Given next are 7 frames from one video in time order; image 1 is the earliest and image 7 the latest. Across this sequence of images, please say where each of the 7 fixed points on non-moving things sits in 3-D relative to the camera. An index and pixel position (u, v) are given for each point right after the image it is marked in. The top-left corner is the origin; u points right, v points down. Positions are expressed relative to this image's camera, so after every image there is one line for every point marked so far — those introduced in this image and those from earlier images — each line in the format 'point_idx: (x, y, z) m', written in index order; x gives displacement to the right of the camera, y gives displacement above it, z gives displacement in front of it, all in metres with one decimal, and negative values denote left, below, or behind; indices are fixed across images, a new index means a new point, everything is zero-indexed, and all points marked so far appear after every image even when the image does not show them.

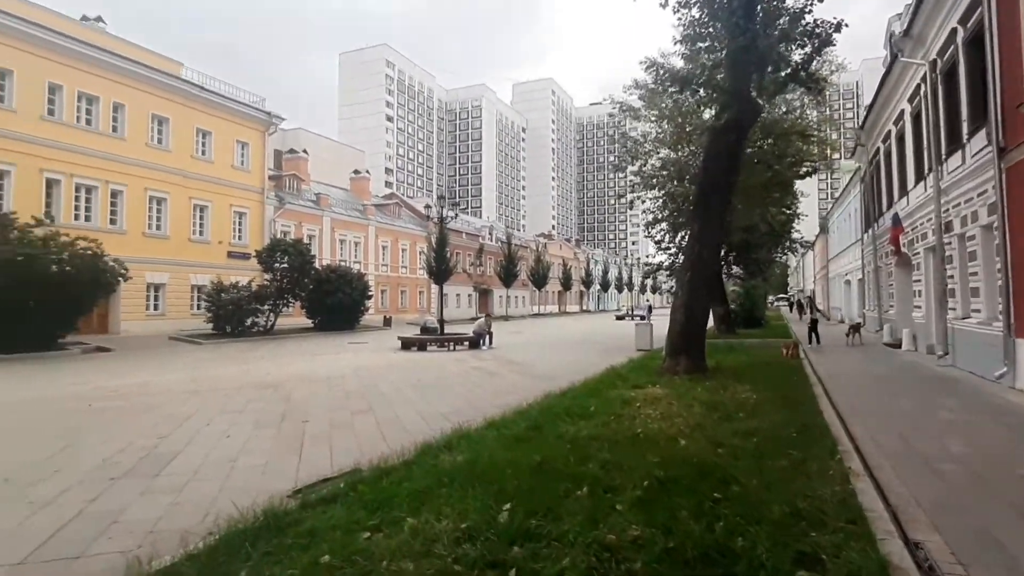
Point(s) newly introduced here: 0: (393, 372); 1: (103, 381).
0: (-2.8, -2.0, +15.5) m
1: (-9.3, -2.0, +14.7) m
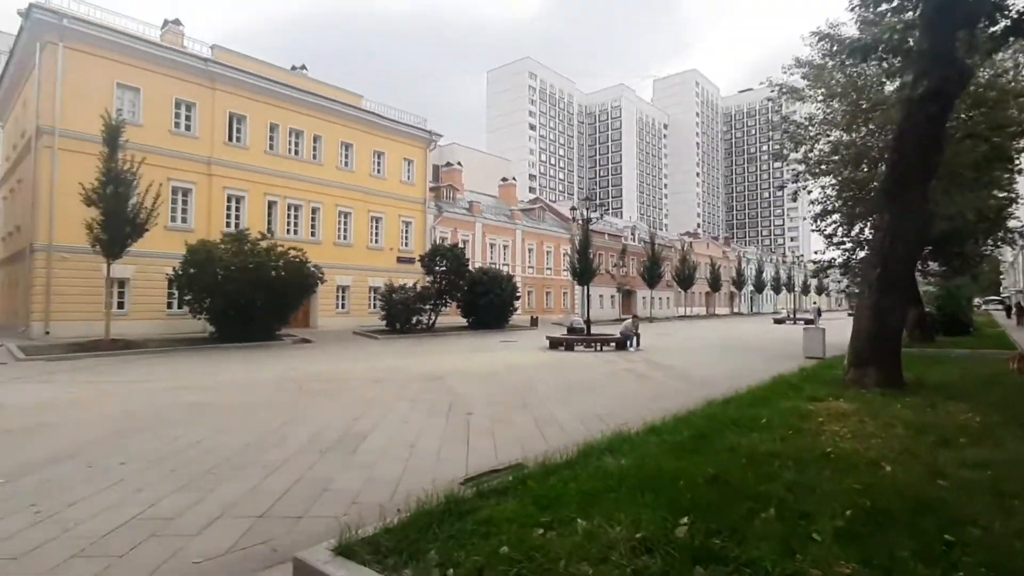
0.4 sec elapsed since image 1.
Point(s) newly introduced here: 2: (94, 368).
0: (+1.0, -2.1, +15.3) m
1: (-5.6, -2.1, +16.0) m
2: (-10.9, -2.1, +16.2) m
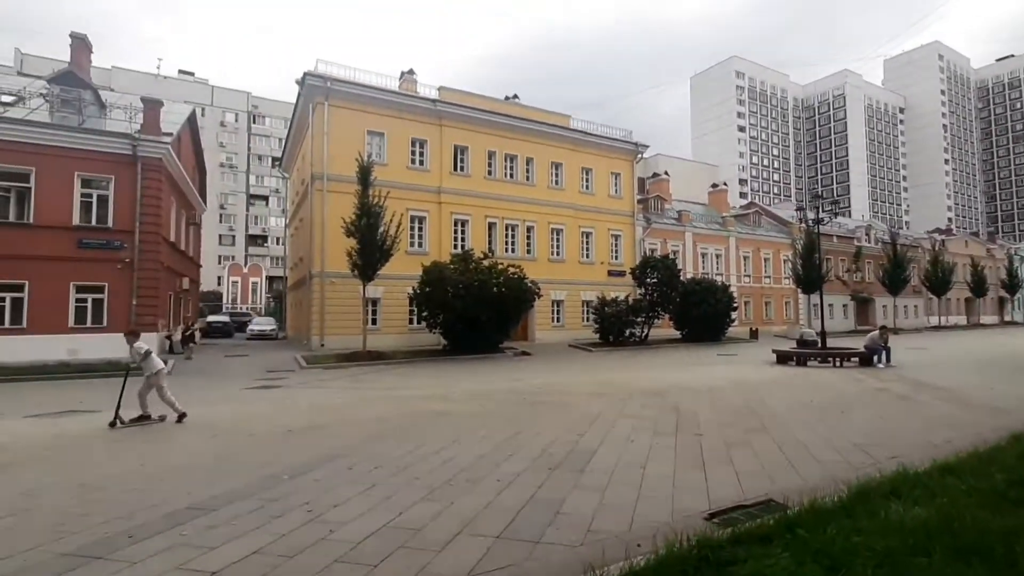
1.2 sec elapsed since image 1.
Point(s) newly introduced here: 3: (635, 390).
0: (+6.3, -2.2, +14.2) m
1: (+0.3, -2.5, +16.9) m
2: (-4.6, -2.6, +18.8) m
3: (+2.8, -2.2, +13.9) m
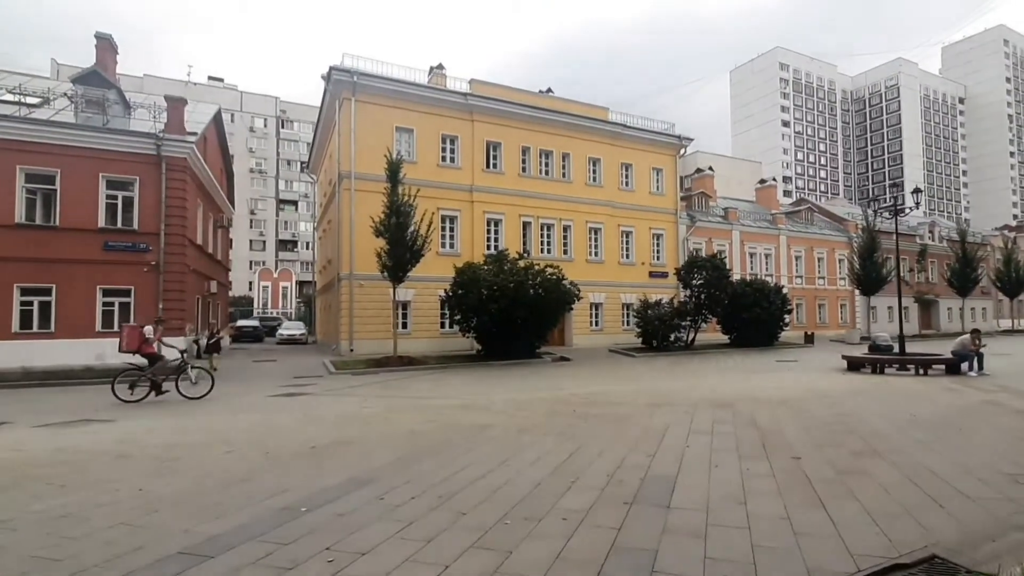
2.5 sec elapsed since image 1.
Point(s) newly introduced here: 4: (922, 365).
0: (+7.0, -2.2, +12.1) m
1: (+1.2, -2.5, +15.2) m
2: (-3.6, -2.7, +17.4) m
3: (+3.6, -2.2, +12.0) m
4: (+11.8, -2.2, +17.8) m
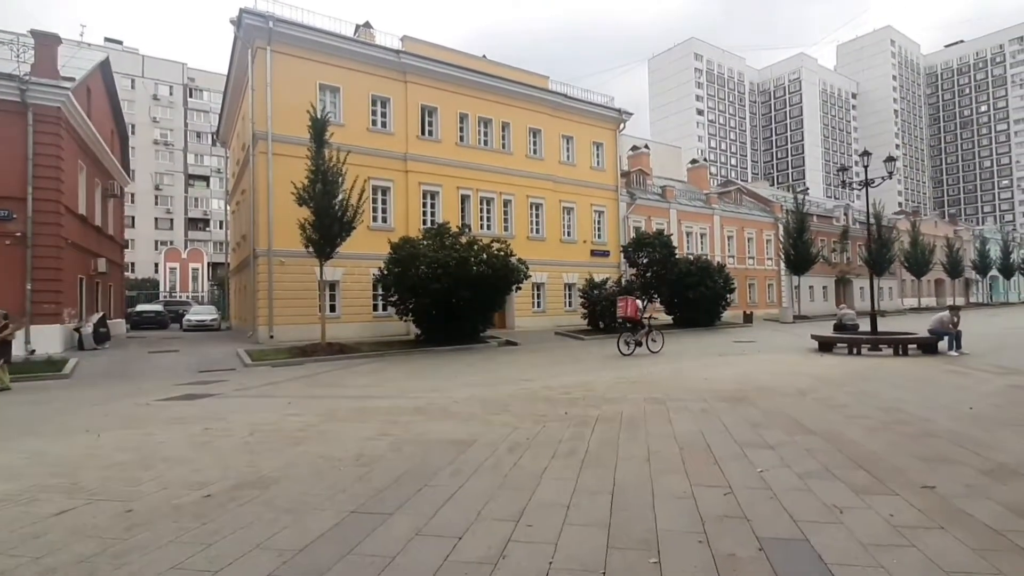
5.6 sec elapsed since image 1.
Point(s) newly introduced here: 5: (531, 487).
0: (+6.5, -1.7, +10.6) m
1: (+0.4, -1.9, +12.9) m
2: (-4.7, -2.1, +14.5) m
3: (+3.0, -1.7, +10.1) m
4: (+10.5, -1.5, +16.8) m
5: (+0.1, -1.6, +4.9) m
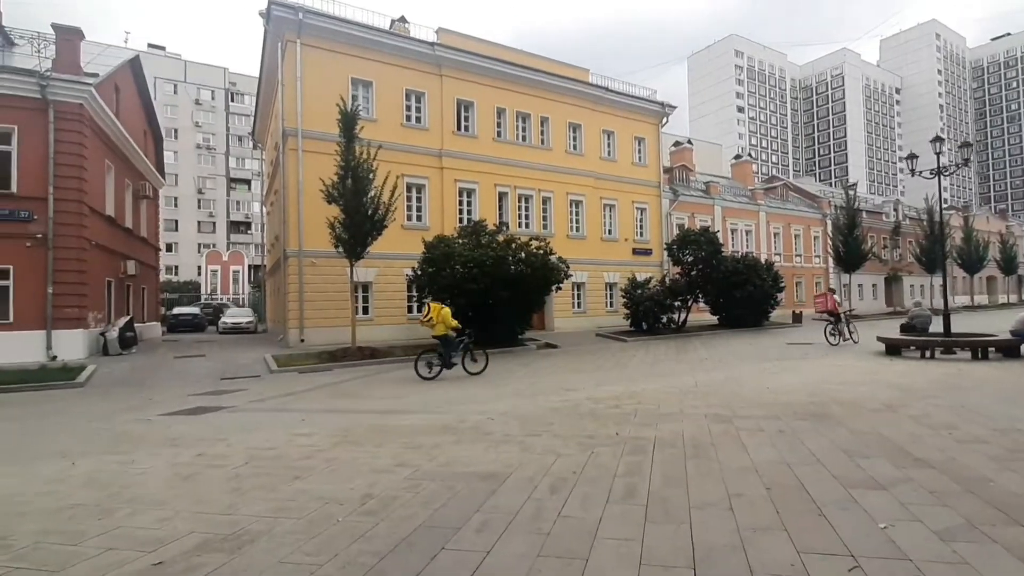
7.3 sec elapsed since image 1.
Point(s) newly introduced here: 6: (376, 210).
0: (+7.1, -1.6, +8.9) m
1: (+1.1, -1.9, +11.7) m
2: (-3.8, -2.1, +13.6) m
3: (+3.6, -1.7, +8.7) m
4: (+11.5, -1.5, +15.0) m
5: (+0.4, -1.6, +3.7) m
6: (-4.3, +2.4, +19.4) m
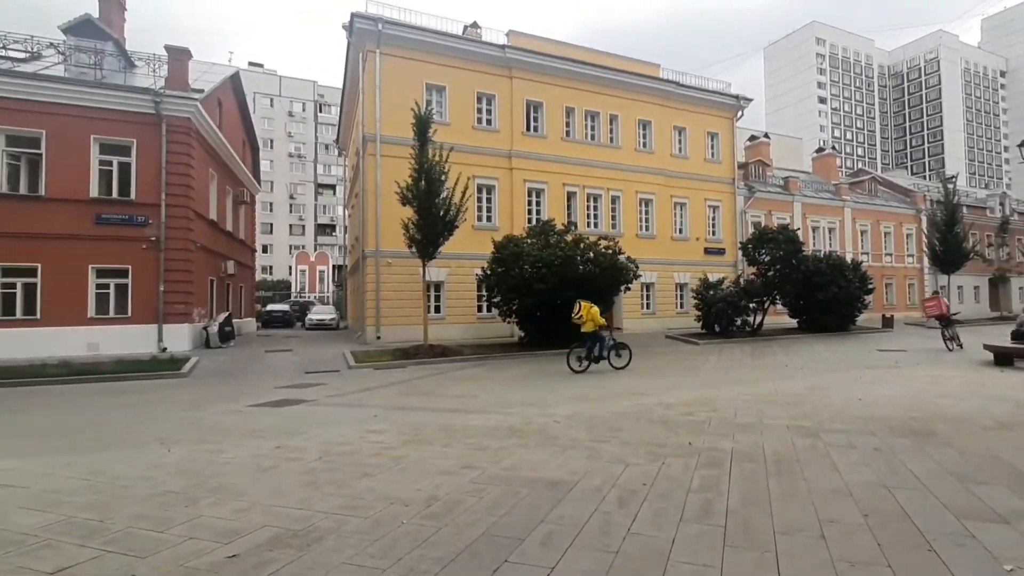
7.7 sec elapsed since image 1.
0: (+8.0, -1.7, +8.0) m
1: (+2.4, -2.0, +11.4) m
2: (-2.3, -2.1, +13.8) m
3: (+4.6, -1.7, +8.1) m
4: (+13.0, -1.6, +13.4) m
5: (+0.8, -1.7, +3.5) m
6: (-2.1, +2.4, +19.6) m
